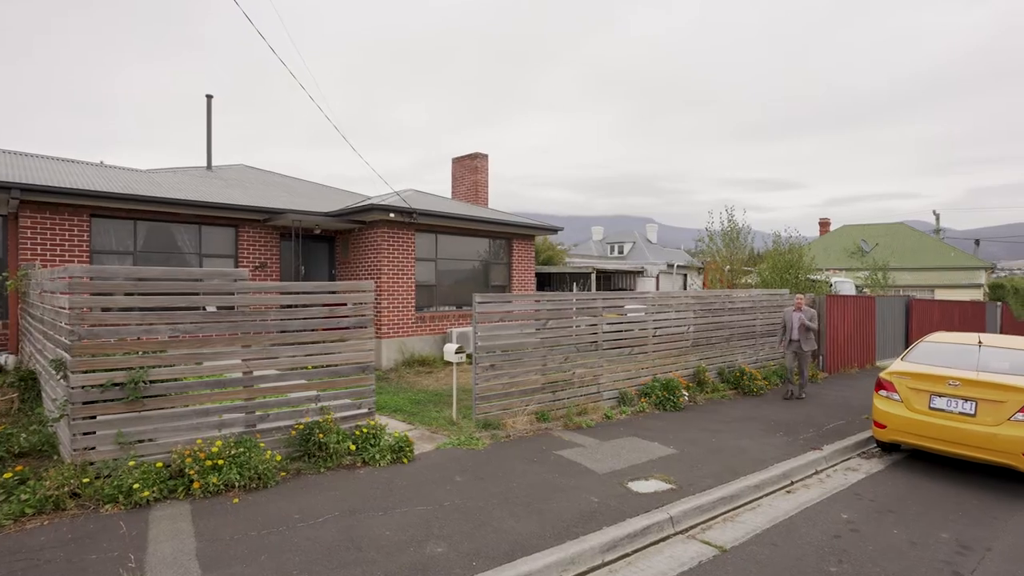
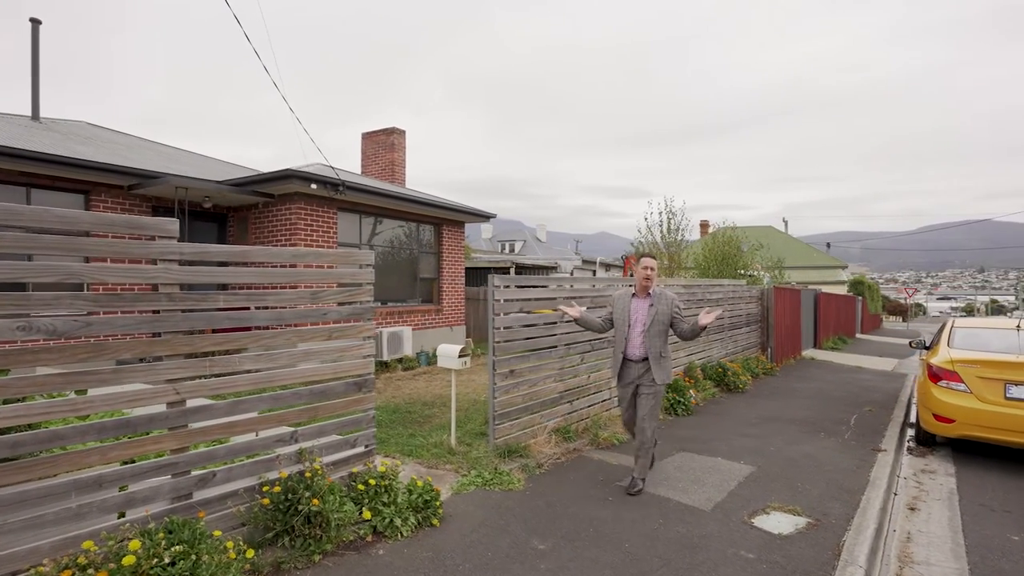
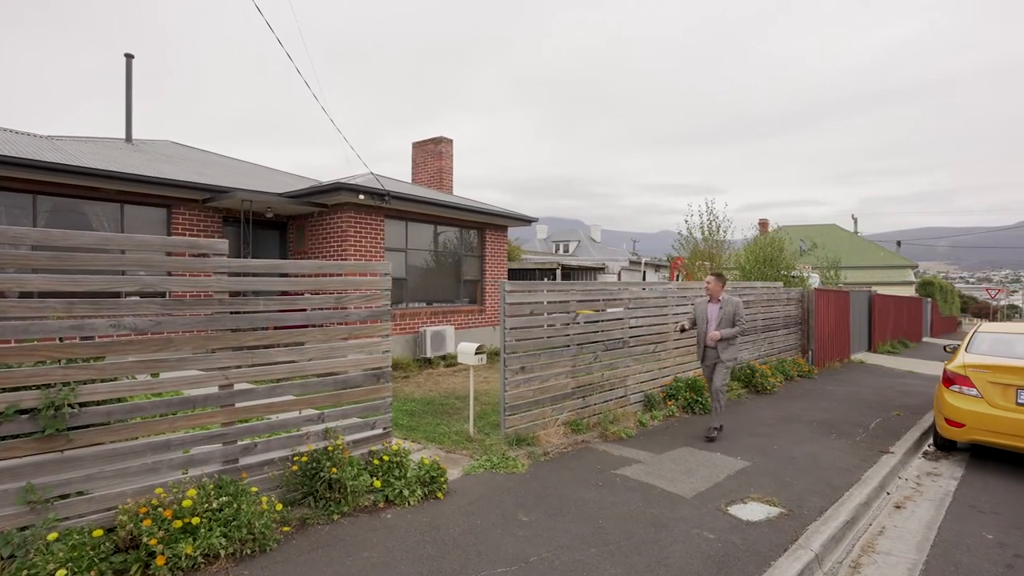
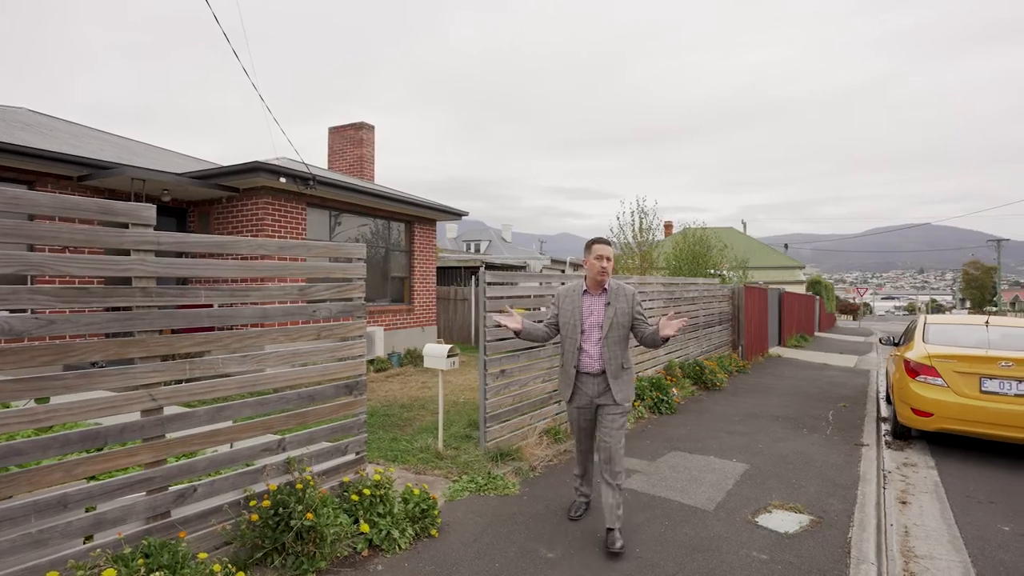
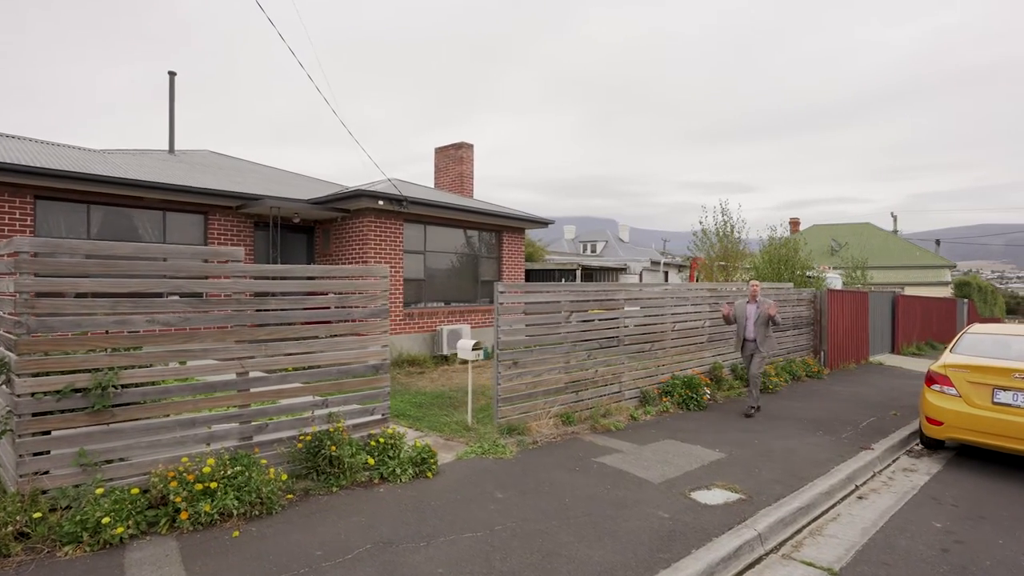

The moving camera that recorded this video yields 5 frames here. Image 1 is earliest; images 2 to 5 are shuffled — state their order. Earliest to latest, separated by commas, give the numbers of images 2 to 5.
5, 3, 2, 4
